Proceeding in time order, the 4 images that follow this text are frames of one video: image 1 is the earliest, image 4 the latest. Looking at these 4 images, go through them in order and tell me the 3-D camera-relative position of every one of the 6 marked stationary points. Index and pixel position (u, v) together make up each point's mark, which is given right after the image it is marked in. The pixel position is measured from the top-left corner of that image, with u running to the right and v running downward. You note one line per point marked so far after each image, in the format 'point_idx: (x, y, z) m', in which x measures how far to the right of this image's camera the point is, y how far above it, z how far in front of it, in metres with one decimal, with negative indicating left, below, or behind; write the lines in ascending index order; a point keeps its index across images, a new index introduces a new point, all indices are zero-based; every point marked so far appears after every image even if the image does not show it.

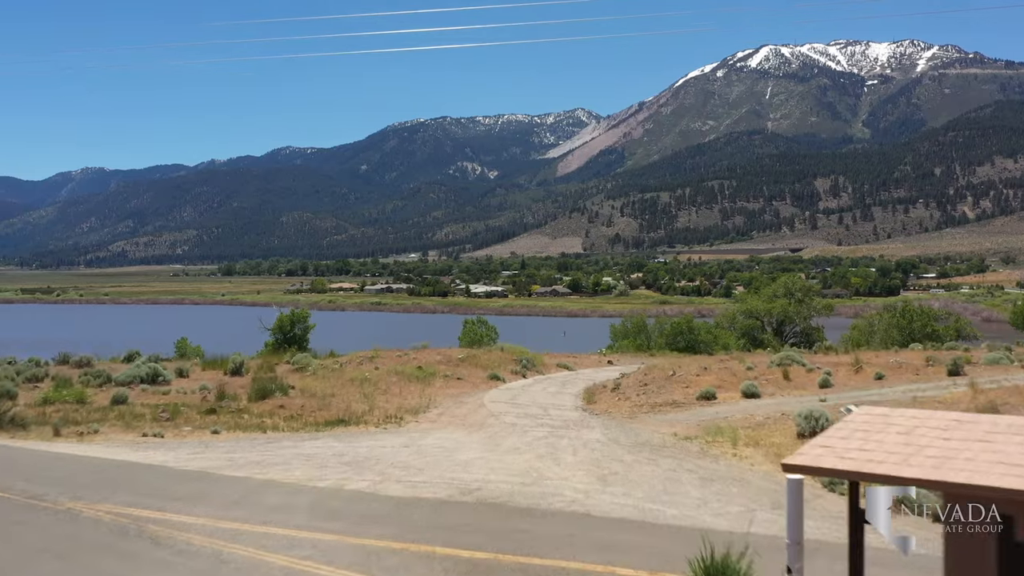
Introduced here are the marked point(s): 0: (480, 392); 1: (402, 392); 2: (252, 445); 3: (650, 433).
0: (-0.4, -1.6, +19.0) m
1: (-1.4, -1.4, +16.9) m
2: (-2.3, -1.4, +11.2) m
3: (+1.4, -1.5, +13.1) m
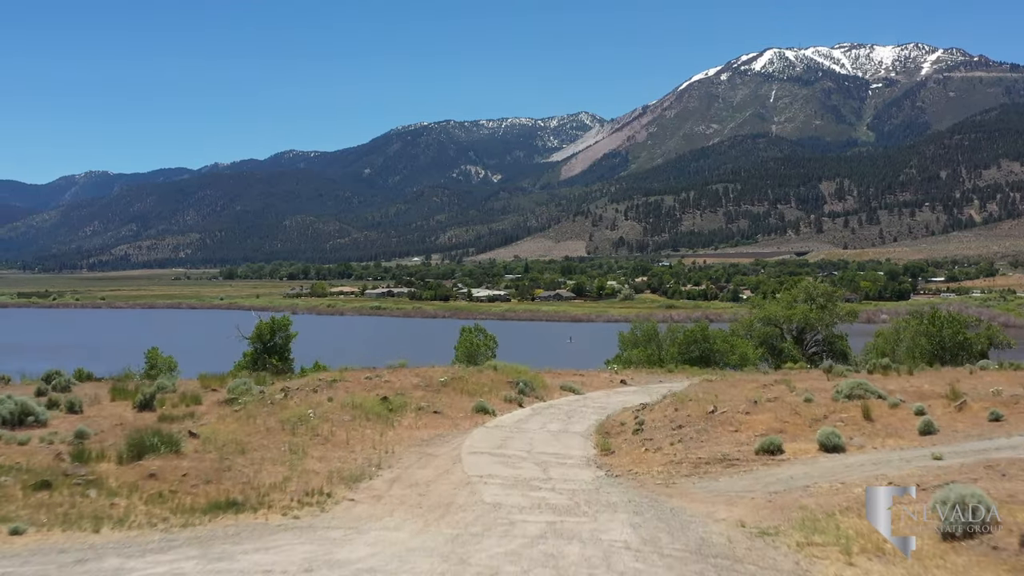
0: (-0.5, -1.7, +14.4) m
1: (-1.5, -1.5, +12.4) m
2: (-2.4, -1.5, +6.7) m
3: (+1.3, -1.6, +8.5) m
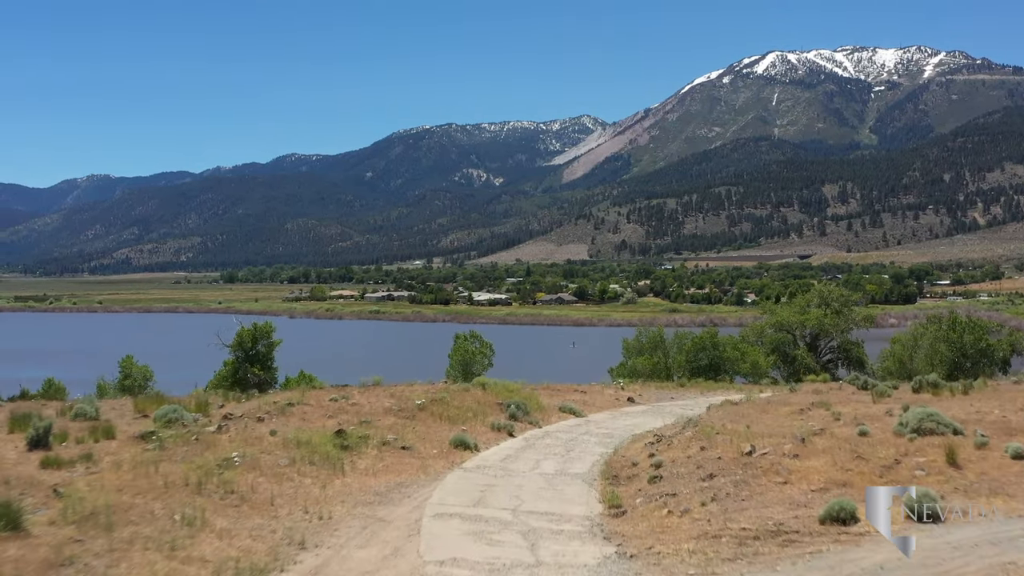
0: (-0.7, -1.7, +11.4) m
1: (-1.7, -1.6, +9.3) m
2: (-2.6, -1.5, +3.6) m
3: (+1.1, -1.6, +5.4) m
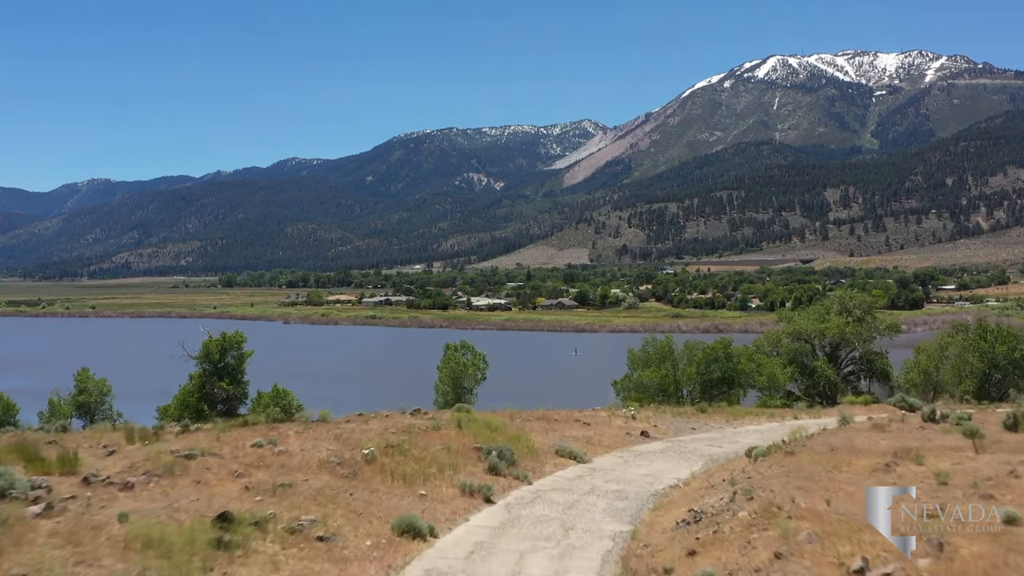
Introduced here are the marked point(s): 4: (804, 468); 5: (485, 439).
0: (-0.9, -1.8, +7.0) m
1: (-1.9, -1.7, +4.9) m
2: (-2.8, -1.6, -0.8) m
3: (+0.9, -1.7, +1.0) m
4: (+2.8, -1.7, +12.1) m
5: (-0.3, -1.8, +15.1) m
